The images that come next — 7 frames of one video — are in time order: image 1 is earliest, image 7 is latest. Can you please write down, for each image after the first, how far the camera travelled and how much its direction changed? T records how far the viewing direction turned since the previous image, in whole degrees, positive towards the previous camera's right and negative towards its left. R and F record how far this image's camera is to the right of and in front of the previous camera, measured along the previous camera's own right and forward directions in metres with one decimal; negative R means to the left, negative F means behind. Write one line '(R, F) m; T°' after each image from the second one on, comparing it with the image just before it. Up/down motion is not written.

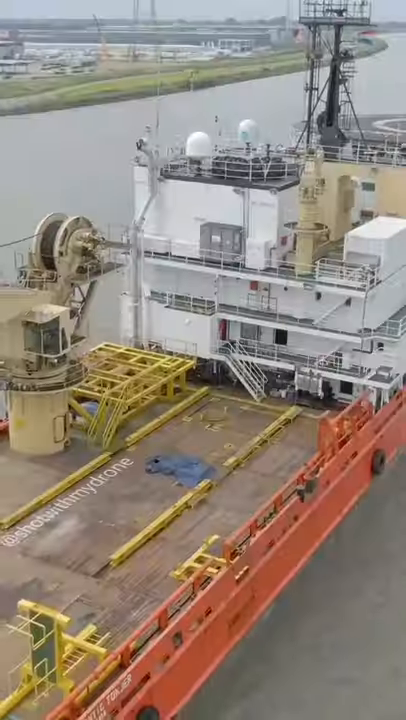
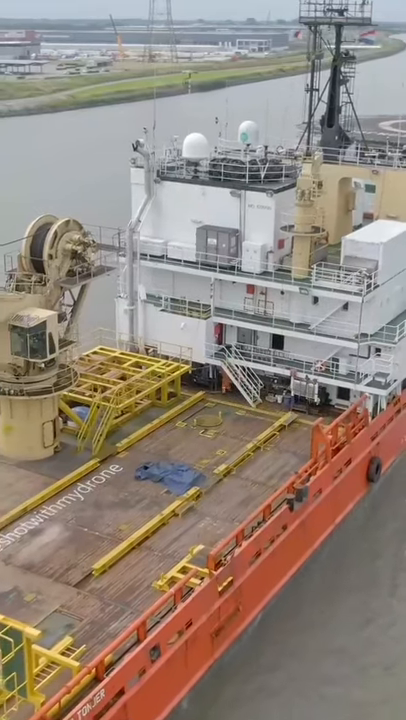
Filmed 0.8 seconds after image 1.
(+0.6, +0.3) m; -1°
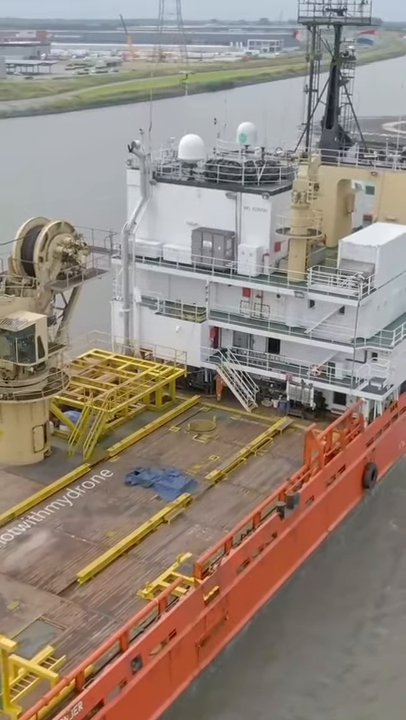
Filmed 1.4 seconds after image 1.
(+0.4, +0.3) m; -1°
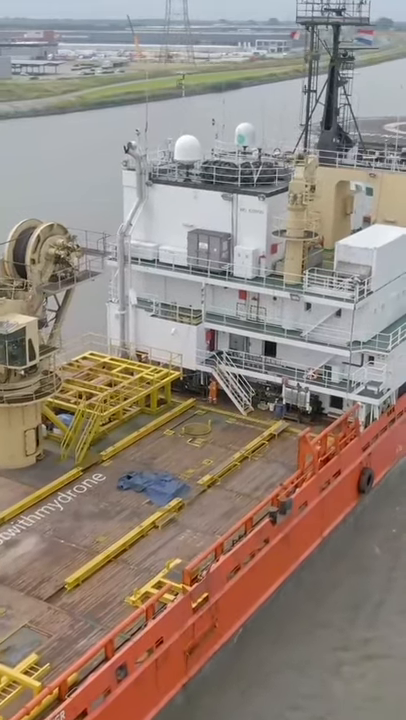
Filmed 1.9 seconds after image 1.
(+0.3, +0.2) m; -1°
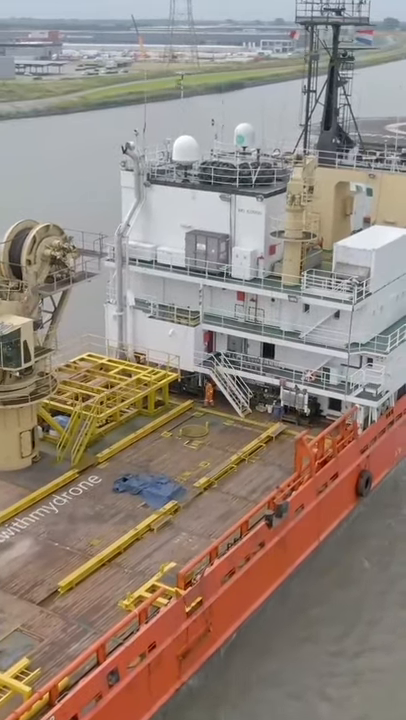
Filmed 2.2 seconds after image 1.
(+0.2, +0.1) m; 0°
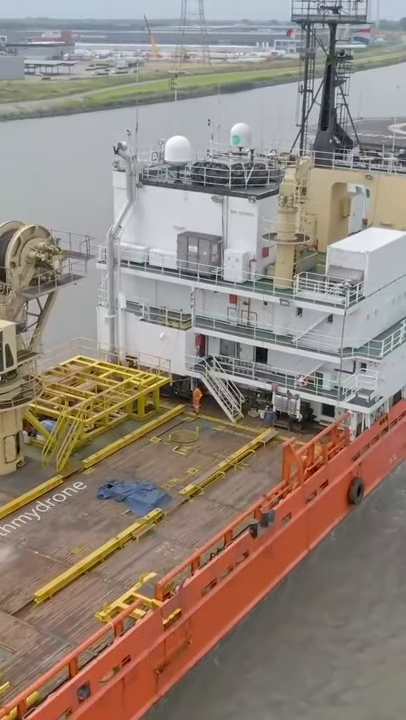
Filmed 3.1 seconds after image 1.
(+0.6, +0.4) m; -1°
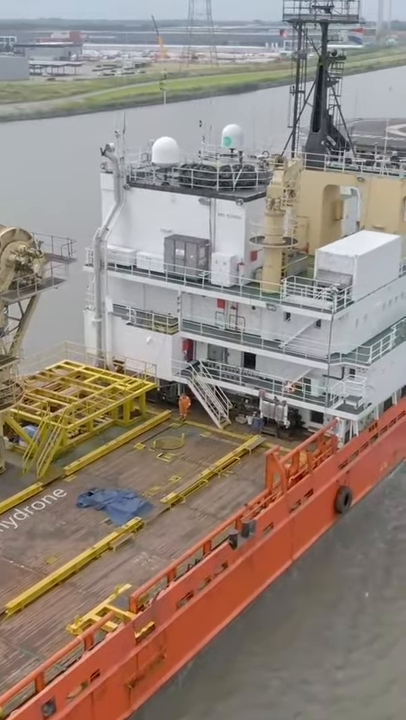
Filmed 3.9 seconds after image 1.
(+0.6, +0.4) m; -1°
